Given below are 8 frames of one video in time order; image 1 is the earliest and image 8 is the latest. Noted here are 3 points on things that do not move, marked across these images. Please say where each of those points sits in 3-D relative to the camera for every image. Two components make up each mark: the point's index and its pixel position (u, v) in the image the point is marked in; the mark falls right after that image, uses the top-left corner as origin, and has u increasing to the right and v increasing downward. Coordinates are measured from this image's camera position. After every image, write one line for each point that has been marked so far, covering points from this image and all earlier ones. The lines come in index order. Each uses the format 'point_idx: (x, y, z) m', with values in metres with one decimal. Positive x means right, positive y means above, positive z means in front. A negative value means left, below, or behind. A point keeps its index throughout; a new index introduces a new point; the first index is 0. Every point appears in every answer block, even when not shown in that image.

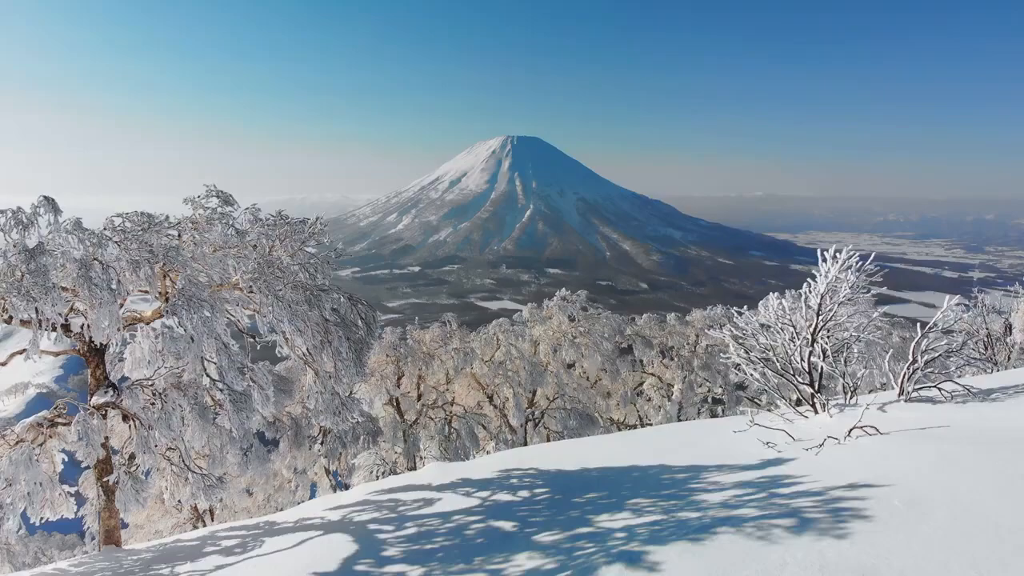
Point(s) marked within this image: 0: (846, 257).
0: (+3.2, +0.3, +4.8) m
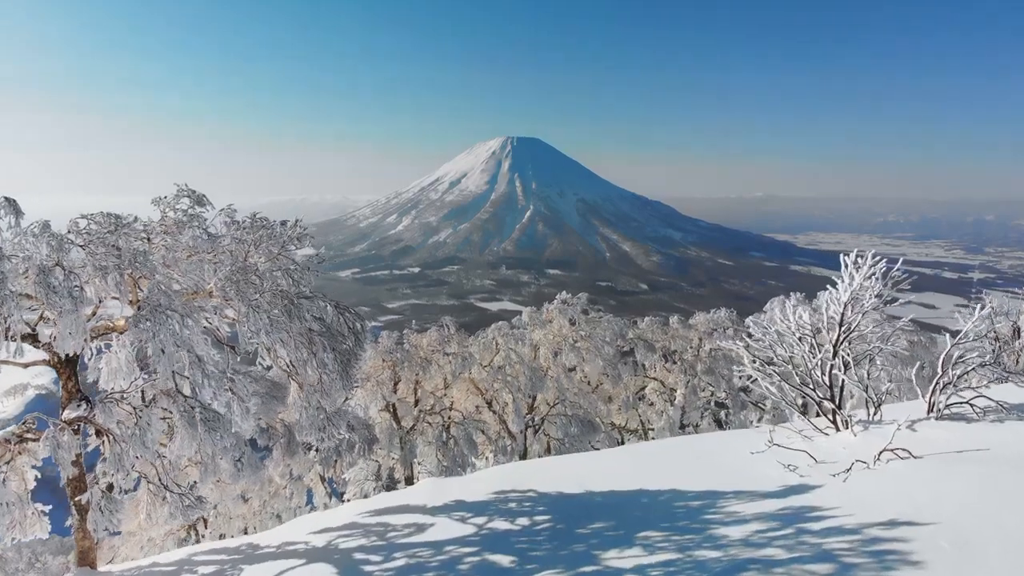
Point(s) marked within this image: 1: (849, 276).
0: (+3.2, +0.2, +4.5) m
1: (+3.1, +0.1, +4.7) m
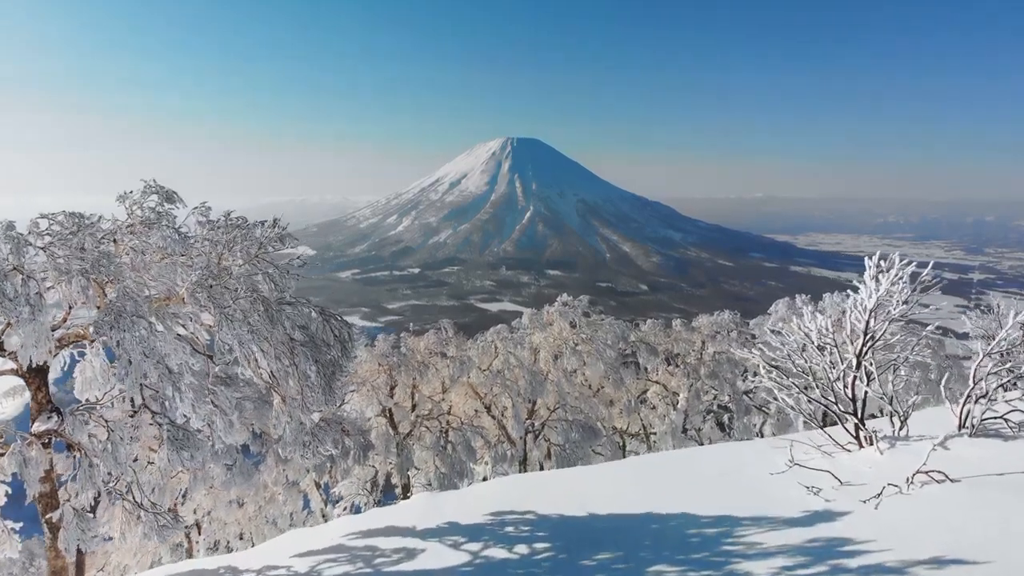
0: (+3.2, +0.2, +4.1) m
1: (+3.1, +0.1, +4.3) m
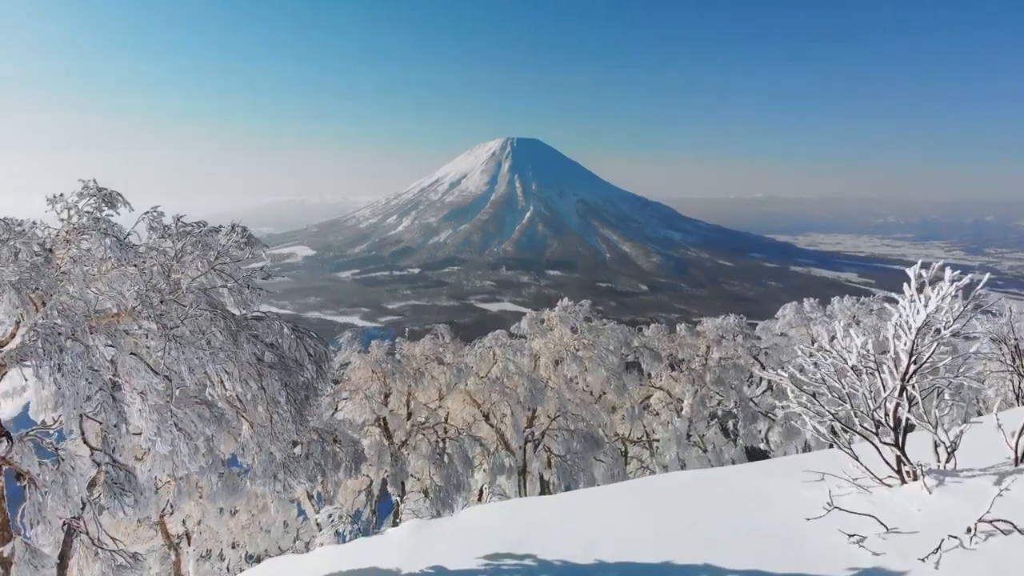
0: (+3.2, +0.1, +3.6) m
1: (+3.1, 0.0, +3.8) m
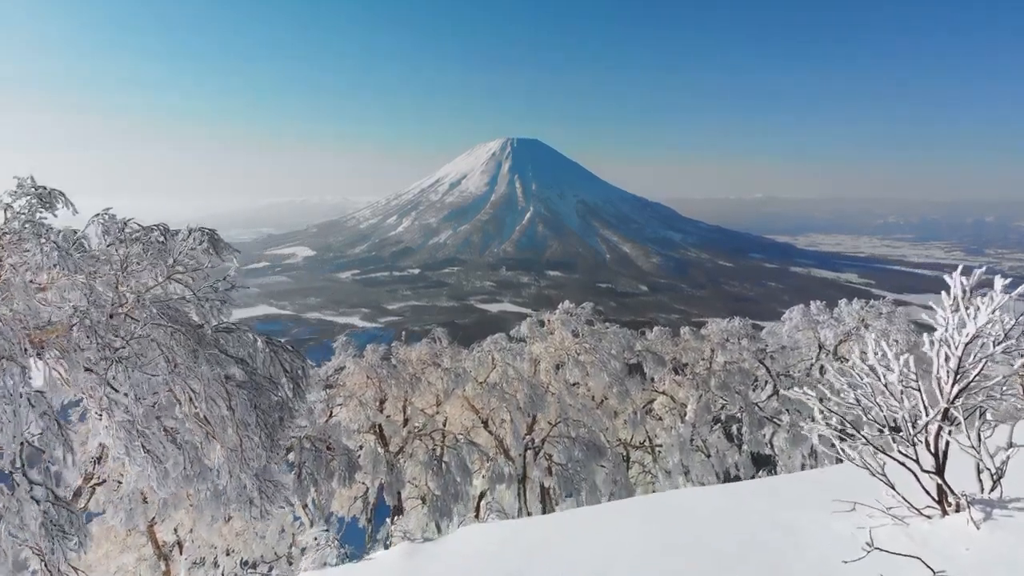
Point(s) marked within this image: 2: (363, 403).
0: (+3.2, 0.0, +3.2) m
1: (+3.1, -0.1, +3.4) m
2: (-3.7, -2.8, +12.4) m
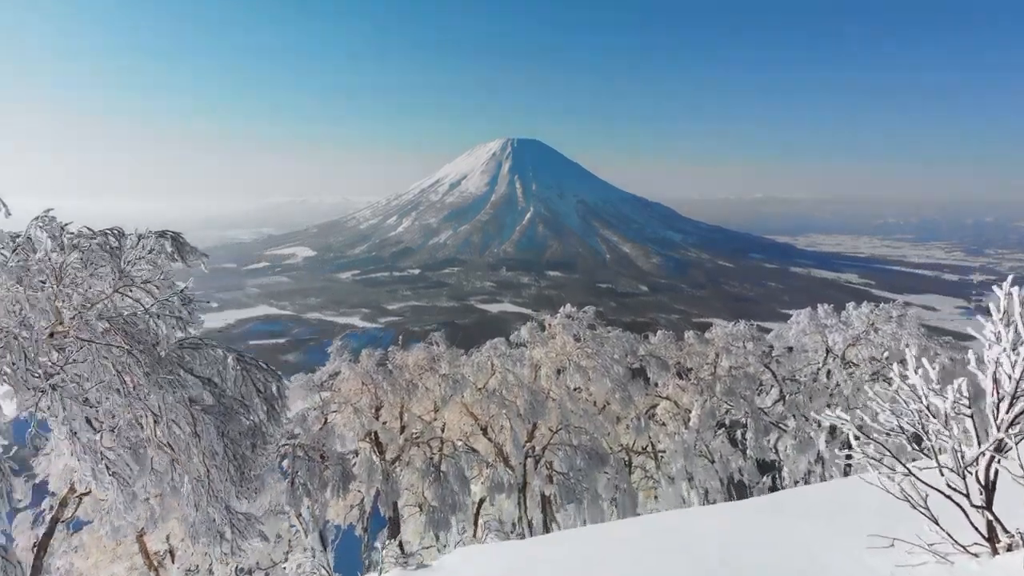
0: (+3.1, -0.1, +2.9) m
1: (+3.1, -0.2, +3.0) m
2: (-3.7, -2.9, +12.0) m
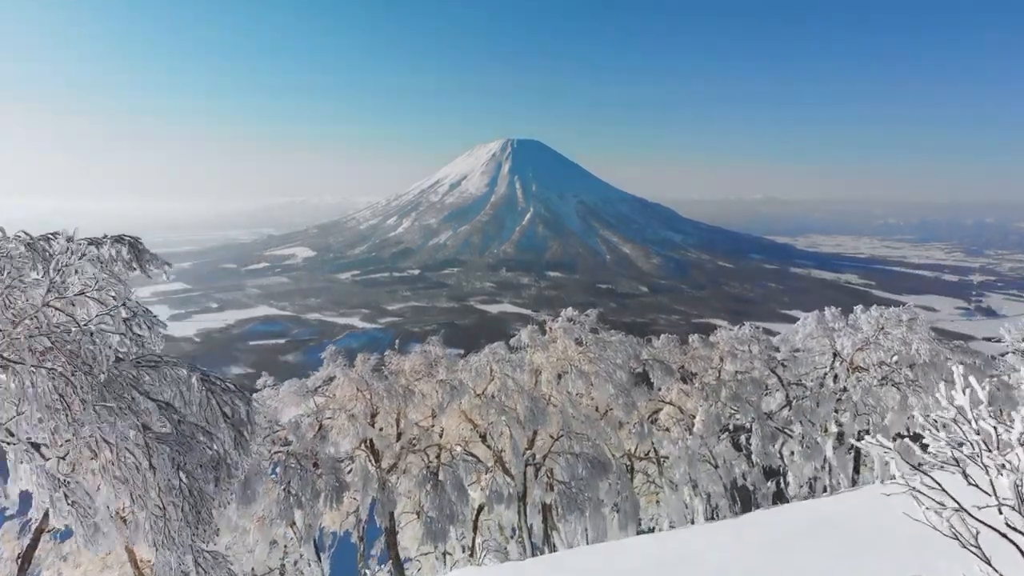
0: (+3.1, -0.1, +2.5) m
1: (+3.1, -0.2, +2.7) m
2: (-3.7, -3.0, +11.6) m
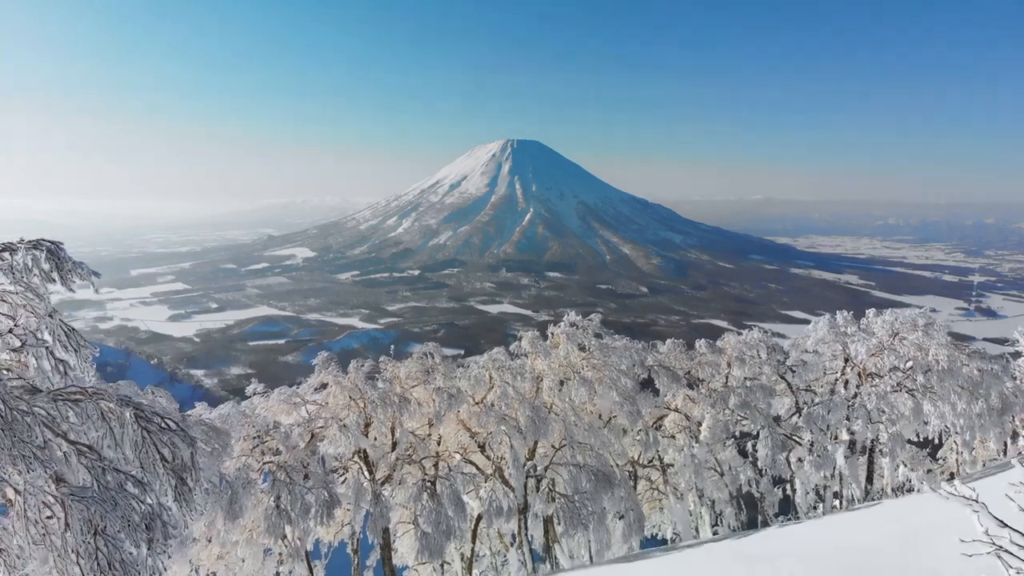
0: (+3.2, -0.2, +1.9) m
1: (+3.1, -0.3, +2.1) m
2: (-3.7, -3.1, +11.1) m
